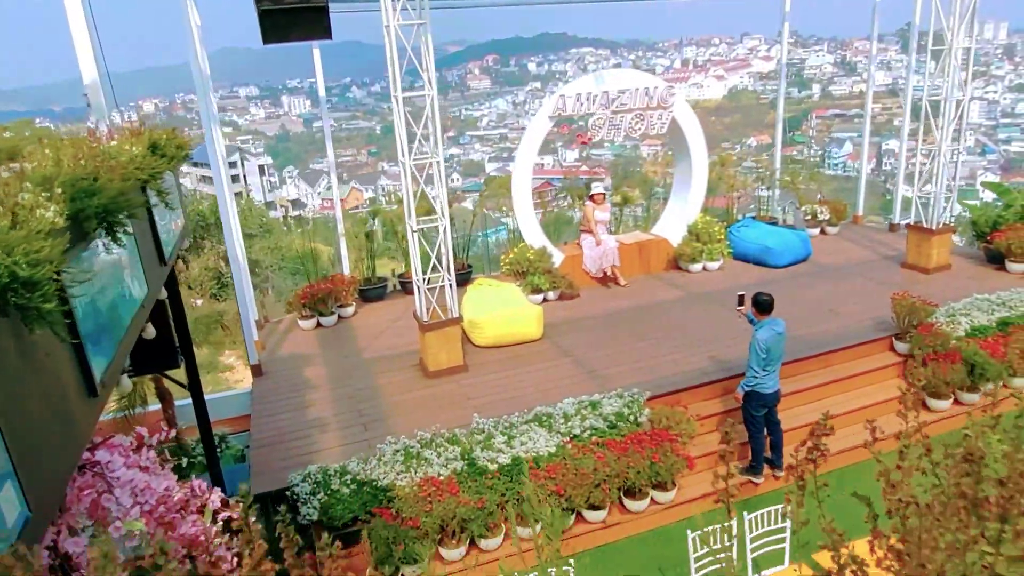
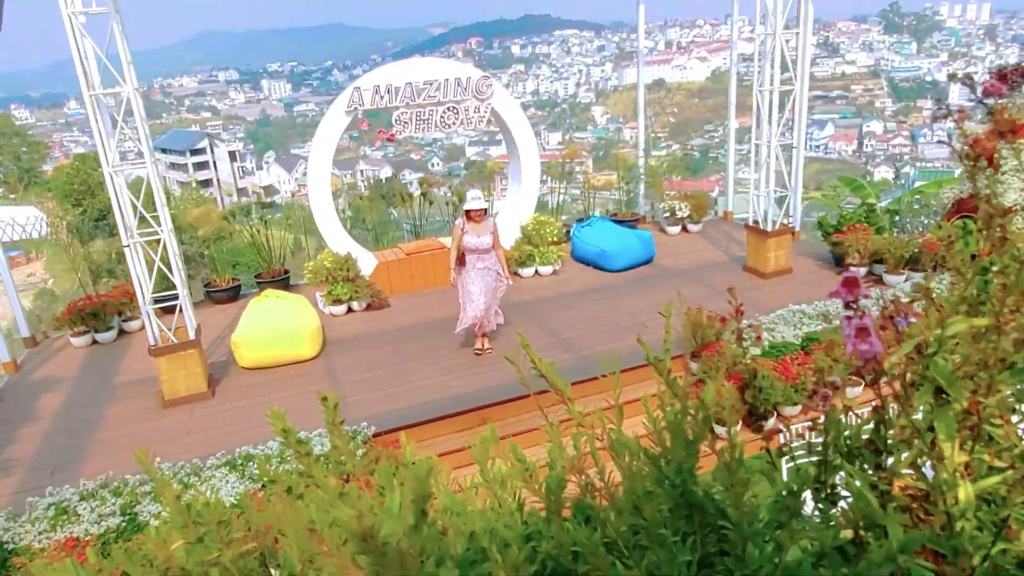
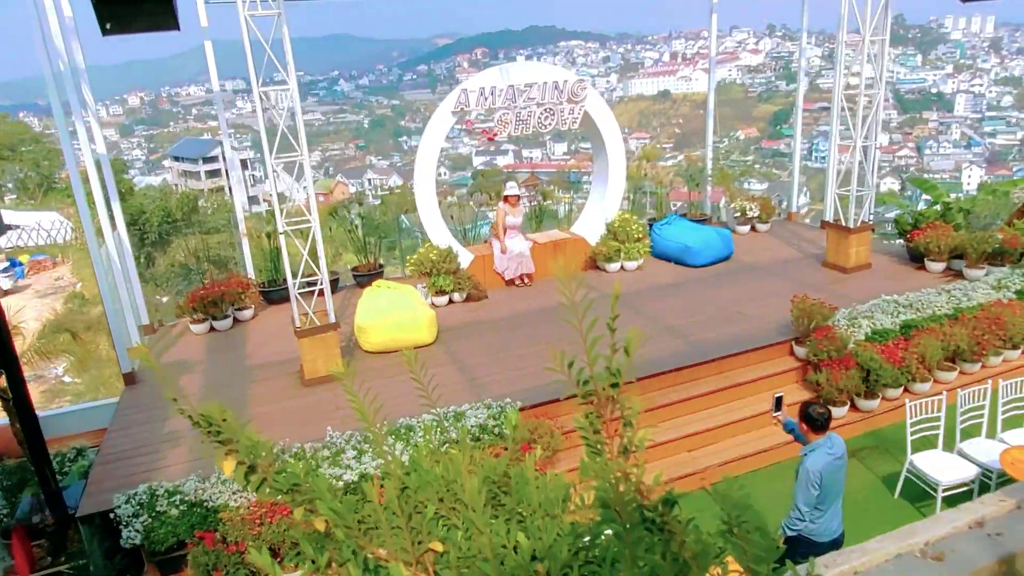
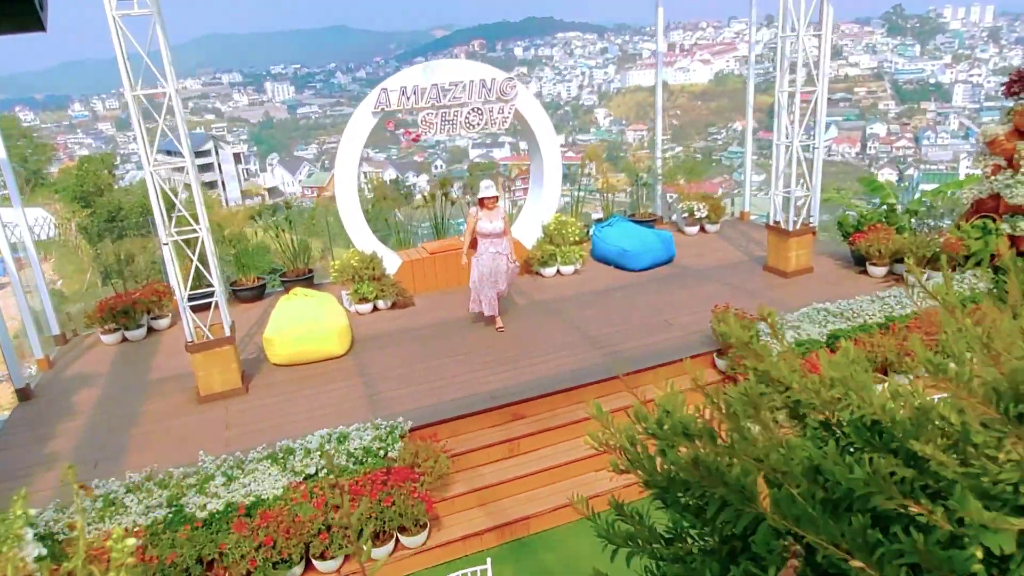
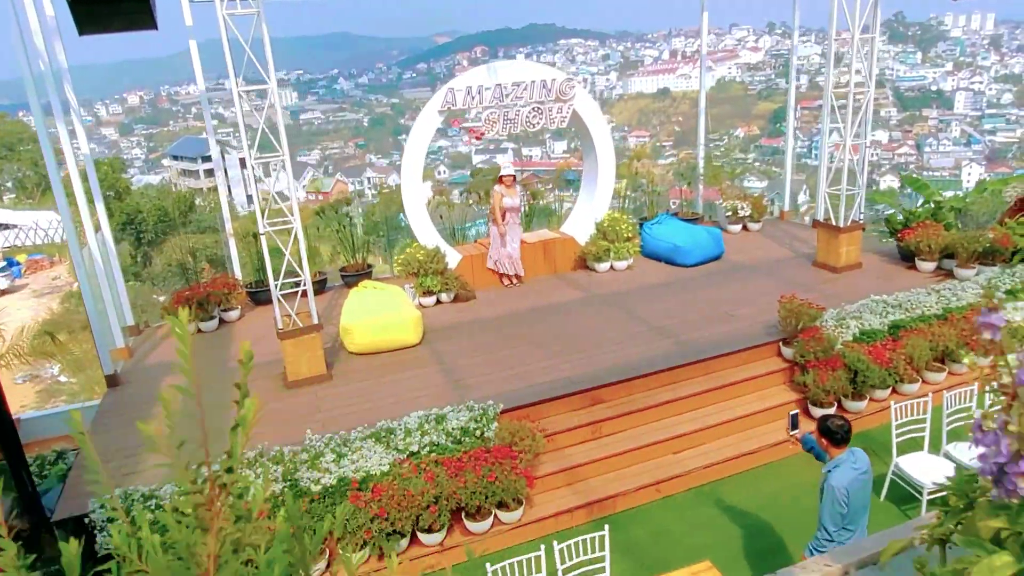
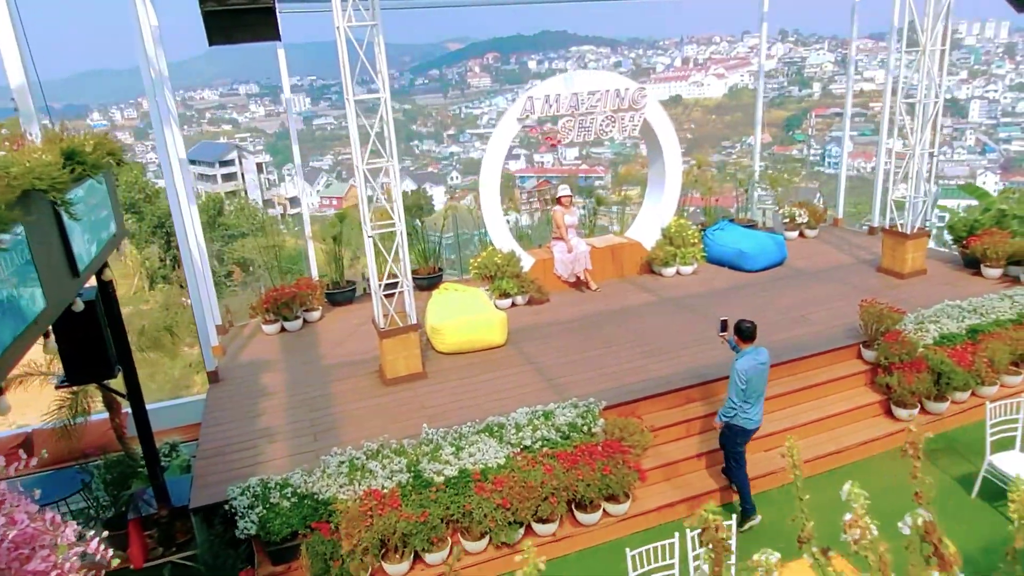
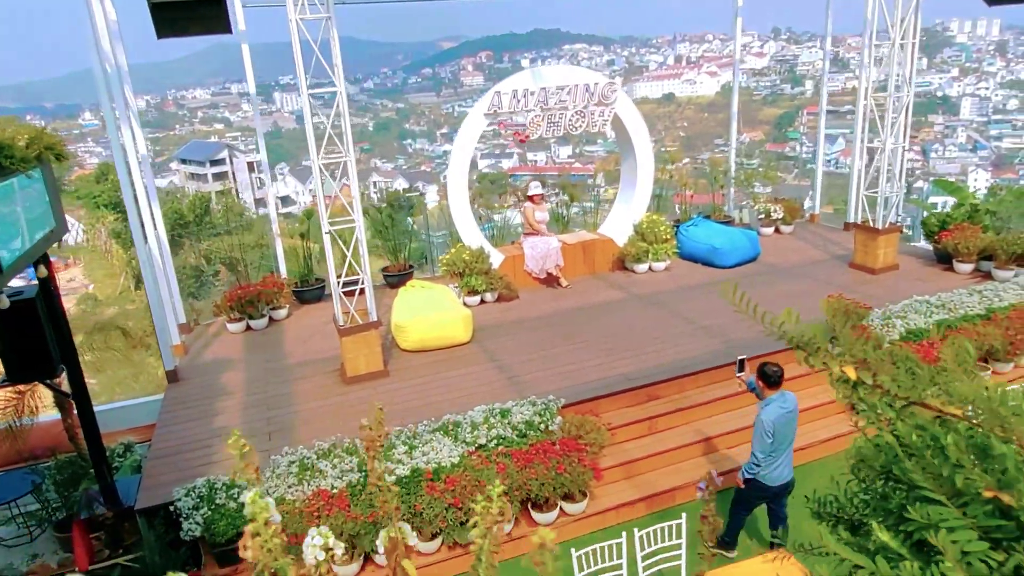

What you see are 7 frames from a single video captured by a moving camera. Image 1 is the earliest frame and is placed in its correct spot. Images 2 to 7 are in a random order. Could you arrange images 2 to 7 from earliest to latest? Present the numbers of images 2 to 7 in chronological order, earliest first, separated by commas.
6, 7, 3, 5, 4, 2
